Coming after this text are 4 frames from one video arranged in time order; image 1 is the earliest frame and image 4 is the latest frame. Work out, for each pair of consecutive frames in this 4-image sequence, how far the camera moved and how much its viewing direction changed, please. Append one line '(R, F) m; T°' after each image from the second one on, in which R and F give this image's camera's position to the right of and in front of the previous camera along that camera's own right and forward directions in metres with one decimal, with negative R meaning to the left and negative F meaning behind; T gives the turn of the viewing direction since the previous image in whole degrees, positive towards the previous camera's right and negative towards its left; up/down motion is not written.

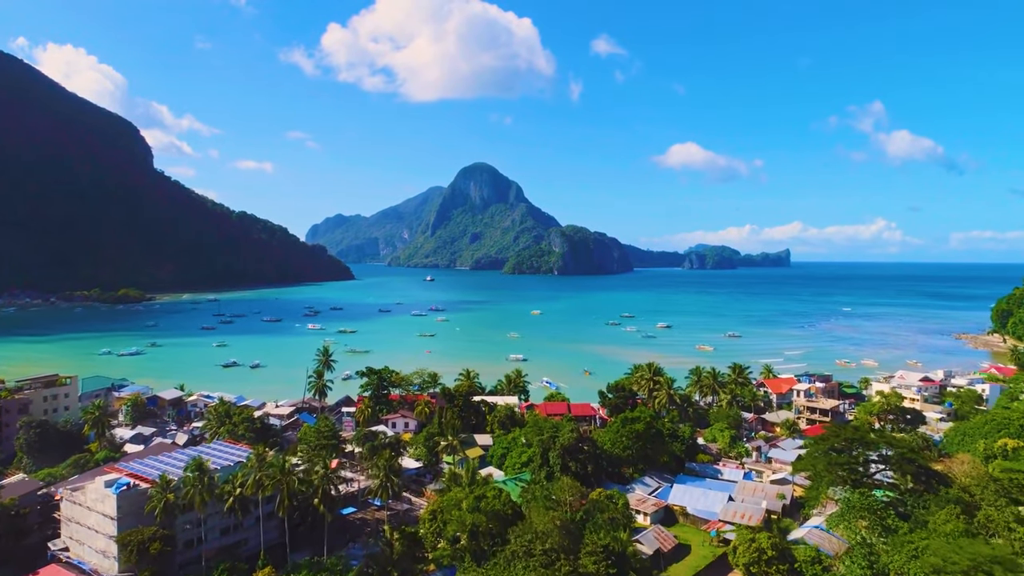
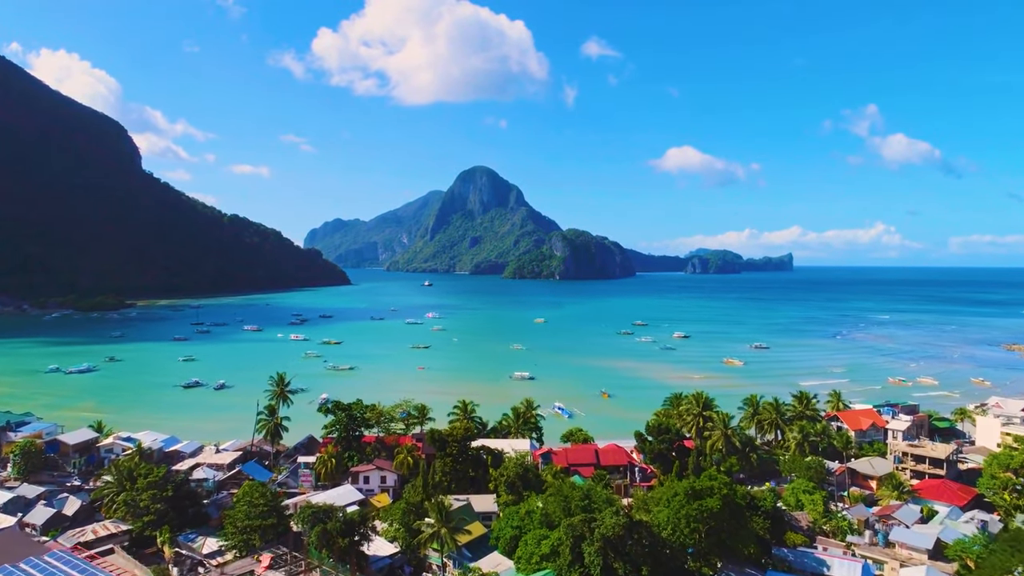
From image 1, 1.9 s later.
(-0.5, +8.4) m; 0°
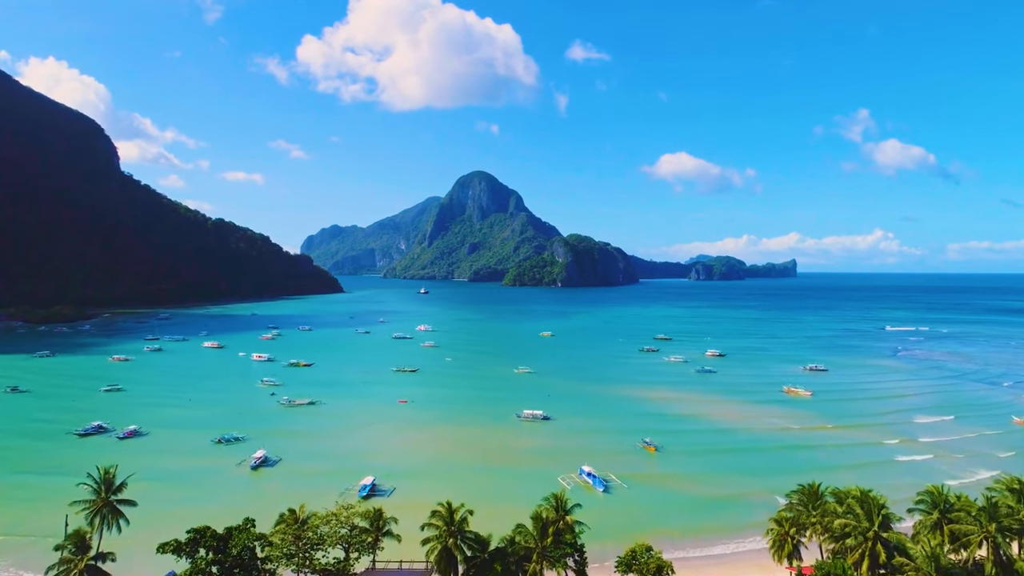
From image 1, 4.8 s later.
(-0.7, +13.4) m; 0°
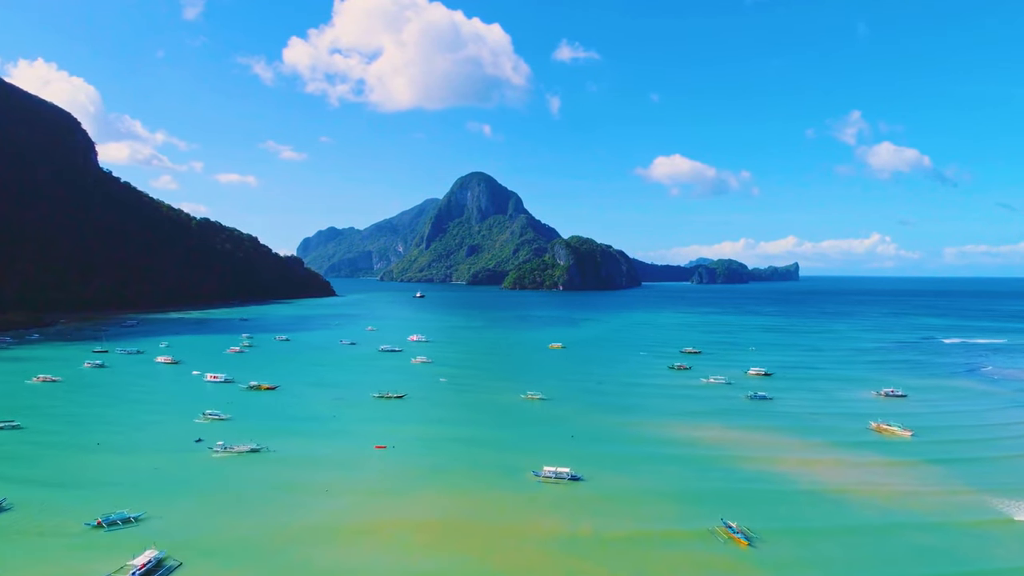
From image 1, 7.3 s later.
(-1.1, +11.9) m; 0°
